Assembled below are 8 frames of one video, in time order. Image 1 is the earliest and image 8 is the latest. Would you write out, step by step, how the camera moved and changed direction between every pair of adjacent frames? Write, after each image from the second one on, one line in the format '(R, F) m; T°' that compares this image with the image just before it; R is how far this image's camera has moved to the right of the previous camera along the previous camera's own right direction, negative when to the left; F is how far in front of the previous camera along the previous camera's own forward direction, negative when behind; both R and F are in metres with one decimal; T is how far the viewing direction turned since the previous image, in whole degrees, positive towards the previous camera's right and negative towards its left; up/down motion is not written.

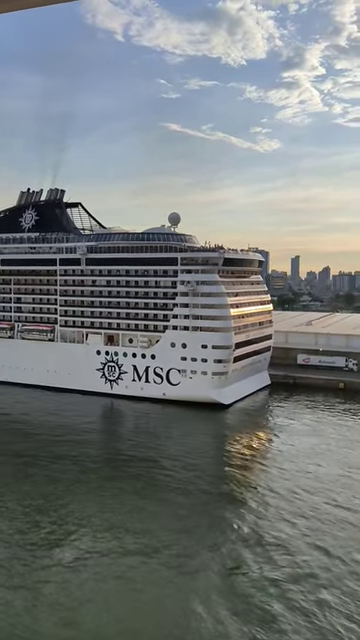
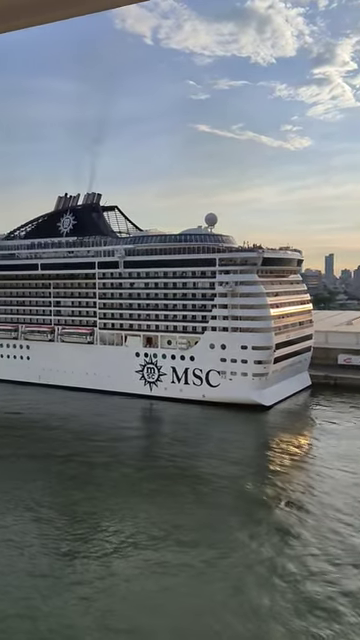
(-0.1, +0.1) m; -4°
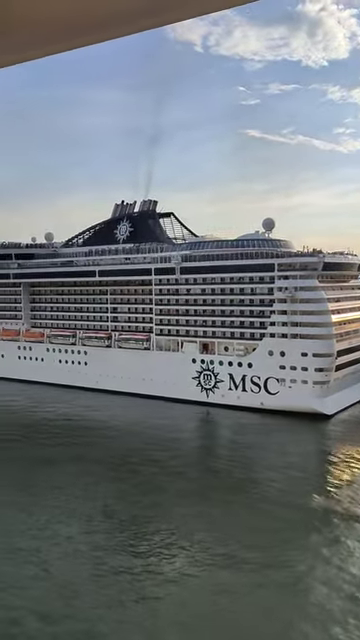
(-0.2, +0.1) m; -5°
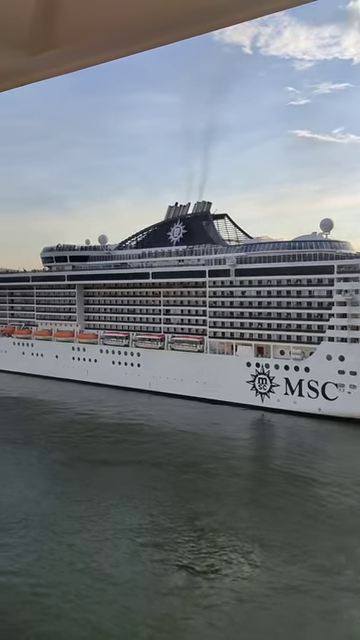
(-0.2, +0.2) m; -5°
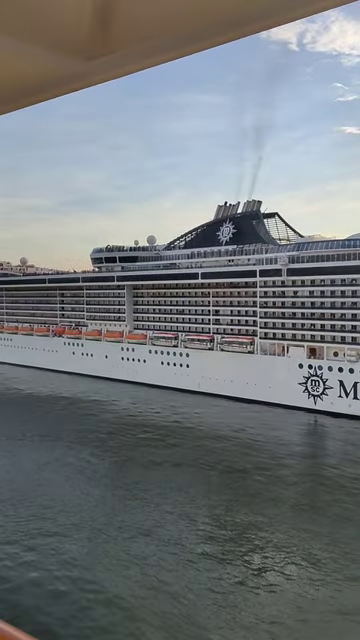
(-0.1, +0.2) m; -5°
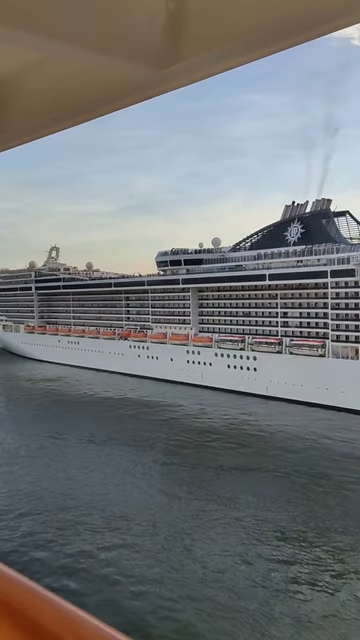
(-0.2, +0.3) m; -6°
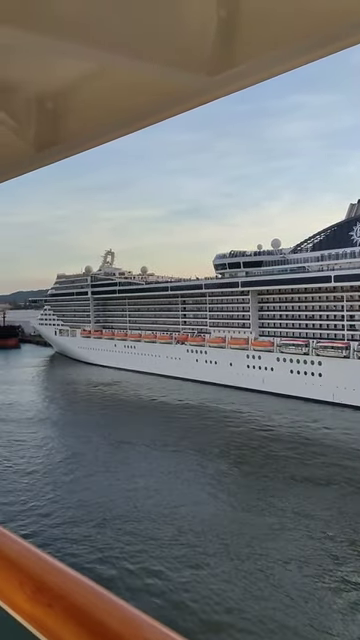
(-0.5, +0.5) m; -5°
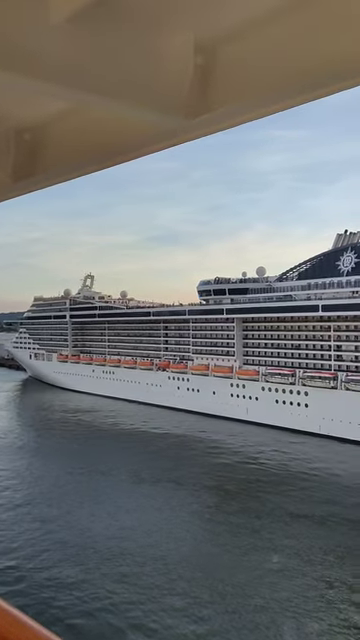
(-0.4, +0.7) m; +3°
